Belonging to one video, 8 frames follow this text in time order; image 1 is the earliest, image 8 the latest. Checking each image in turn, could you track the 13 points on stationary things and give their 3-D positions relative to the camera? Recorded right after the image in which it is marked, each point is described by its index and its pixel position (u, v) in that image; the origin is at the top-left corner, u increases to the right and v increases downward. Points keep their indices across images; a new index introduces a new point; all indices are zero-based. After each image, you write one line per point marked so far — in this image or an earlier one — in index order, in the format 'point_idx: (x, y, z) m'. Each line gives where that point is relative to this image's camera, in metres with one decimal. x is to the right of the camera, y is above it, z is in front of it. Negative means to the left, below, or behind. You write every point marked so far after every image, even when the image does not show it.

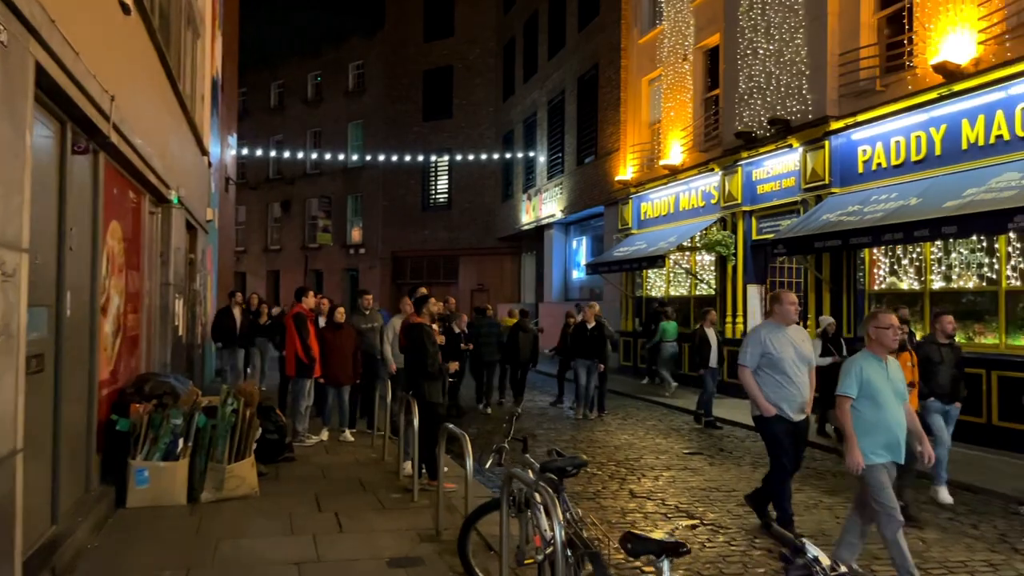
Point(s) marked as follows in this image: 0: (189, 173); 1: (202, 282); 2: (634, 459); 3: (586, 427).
0: (-5.2, +1.9, +12.8) m
1: (-5.8, +0.1, +14.7) m
2: (+1.6, -2.2, +10.3) m
3: (+1.2, -2.3, +12.8) m
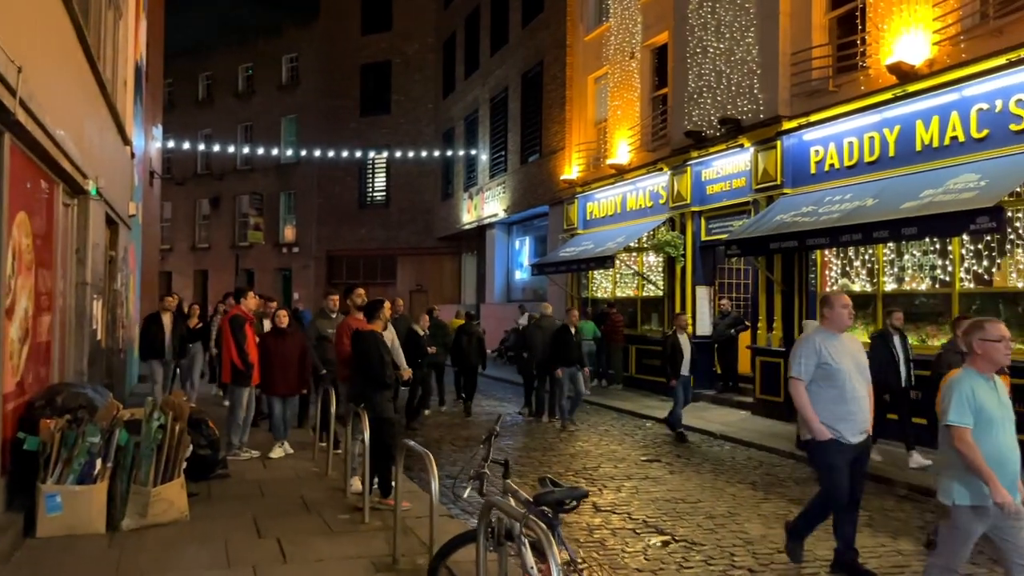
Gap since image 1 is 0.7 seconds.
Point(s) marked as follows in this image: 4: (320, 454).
0: (-6.0, +1.9, +11.8) m
1: (-6.7, +0.1, +13.6) m
2: (+1.0, -2.3, +9.8) m
3: (+0.4, -2.3, +12.3) m
4: (-2.3, -2.0, +9.3) m
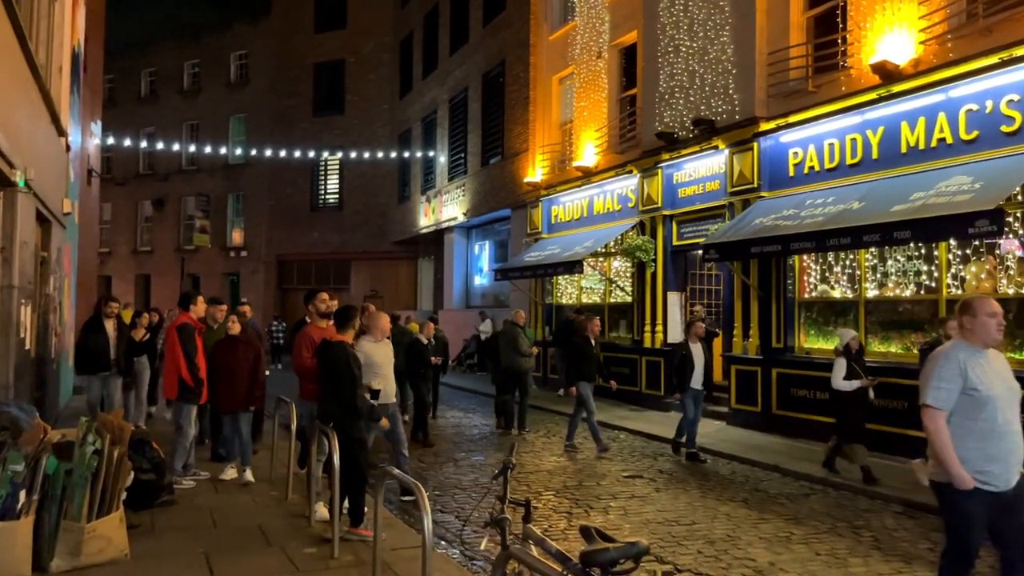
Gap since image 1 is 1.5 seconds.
0: (-6.4, +1.8, +10.7) m
1: (-7.2, +0.1, +12.5) m
2: (+0.7, -2.3, +9.2) m
3: (0.0, -2.3, +11.6) m
4: (-2.5, -2.0, +8.4) m
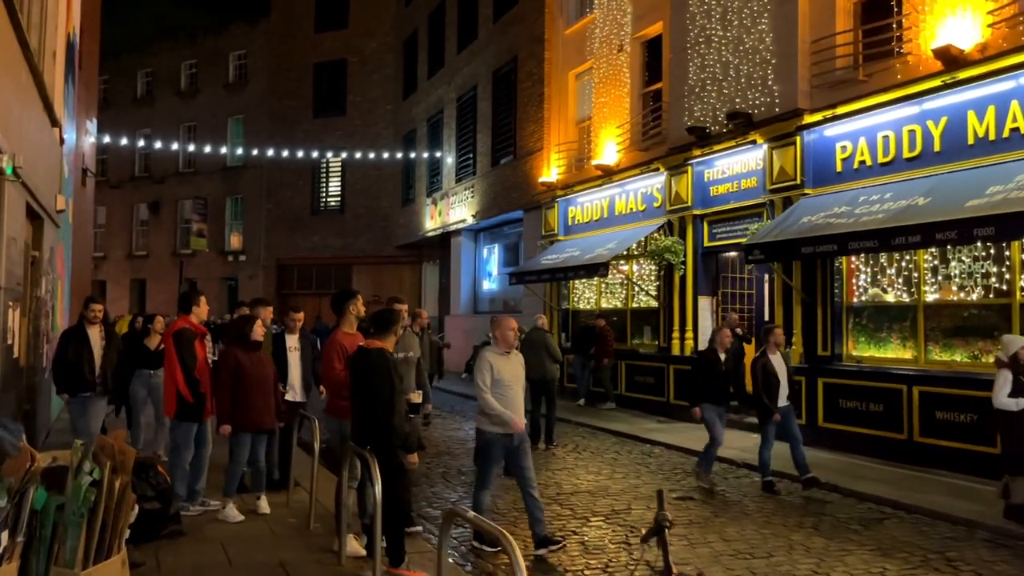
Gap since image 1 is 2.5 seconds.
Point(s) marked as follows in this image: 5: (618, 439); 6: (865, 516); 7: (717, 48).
0: (-5.9, +1.8, +9.8) m
1: (-6.8, 0.0, +11.6) m
2: (+1.2, -2.3, +8.3) m
3: (+0.4, -2.4, +10.7) m
4: (-2.1, -2.0, +7.5) m
5: (+1.8, -2.5, +13.4) m
6: (+3.8, -2.4, +8.4) m
7: (+3.7, +4.3, +14.3) m
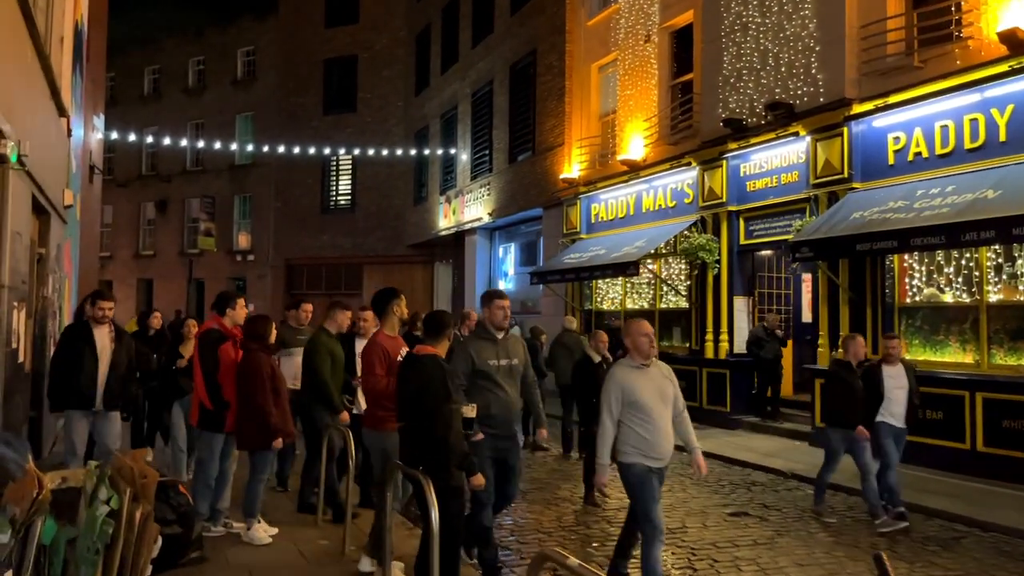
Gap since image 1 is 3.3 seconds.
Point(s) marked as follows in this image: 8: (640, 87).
0: (-5.5, +1.8, +9.2) m
1: (-6.3, 0.0, +11.0) m
2: (+1.6, -2.3, +7.6) m
3: (+0.8, -2.4, +10.0) m
4: (-1.6, -2.0, +6.9) m
5: (+2.2, -2.5, +12.7) m
6: (+4.2, -2.4, +7.8) m
7: (+4.2, +4.3, +13.6) m
8: (+2.8, +4.3, +17.2) m
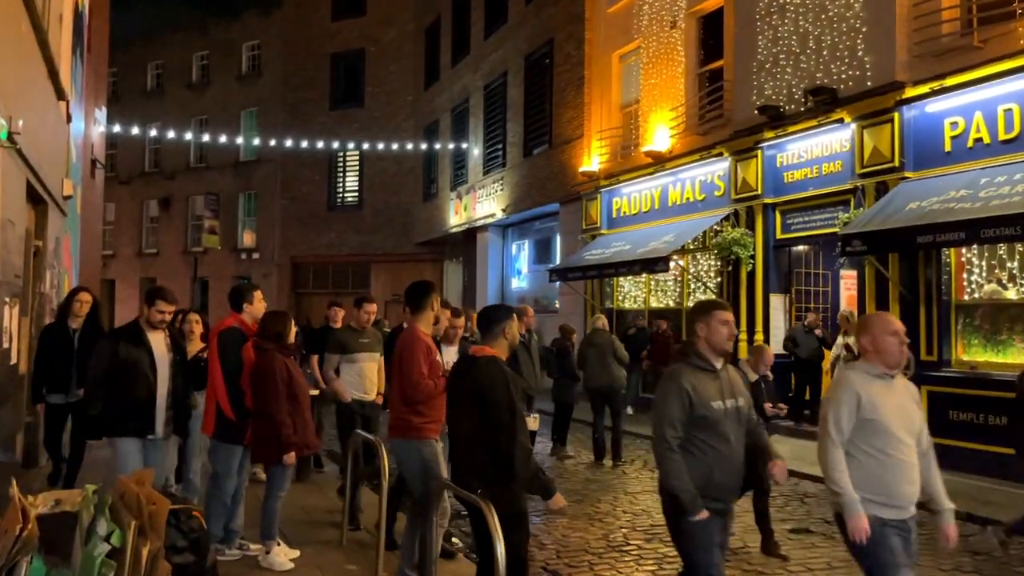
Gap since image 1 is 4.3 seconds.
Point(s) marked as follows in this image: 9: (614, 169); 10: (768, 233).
0: (-5.1, +1.8, +8.5) m
1: (-5.9, +0.1, +10.3) m
2: (+2.0, -2.3, +6.9) m
3: (+1.2, -2.3, +9.3) m
4: (-1.2, -2.0, +6.1) m
5: (+2.6, -2.5, +12.0) m
6: (+4.6, -2.4, +7.0) m
7: (+4.5, +4.4, +12.9) m
8: (+3.2, +4.4, +16.4) m
9: (+2.3, +2.7, +17.9) m
10: (+4.3, +0.9, +13.4) m
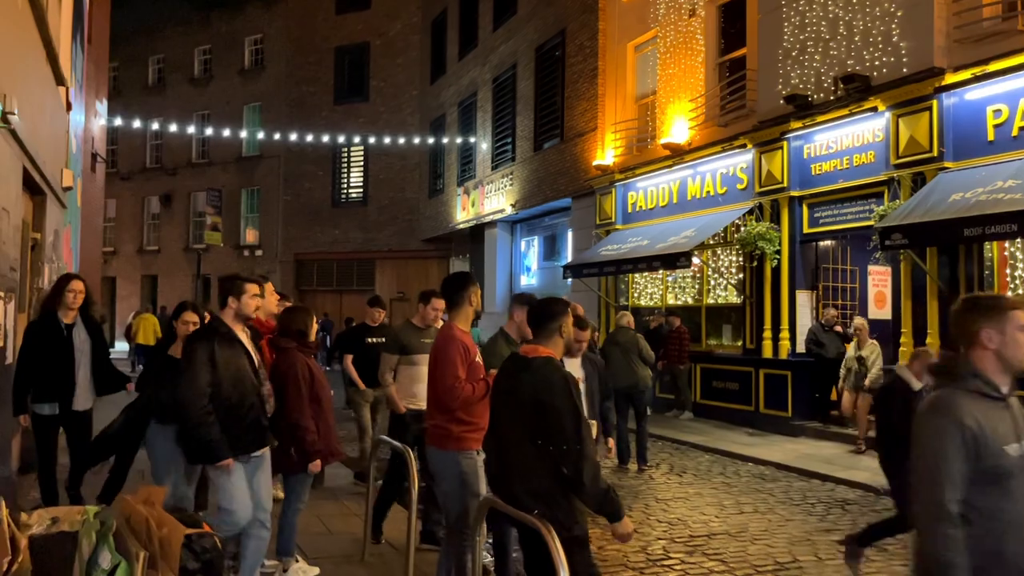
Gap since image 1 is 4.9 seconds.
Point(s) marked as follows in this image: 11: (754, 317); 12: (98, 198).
0: (-4.8, +1.9, +8.0) m
1: (-5.6, +0.1, +9.8) m
2: (+2.3, -2.2, +6.4) m
3: (+1.5, -2.3, +8.8) m
4: (-1.0, -1.9, +5.6) m
5: (+2.9, -2.4, +11.5) m
6: (+4.8, -2.3, +6.5) m
7: (+4.8, +4.4, +12.4) m
8: (+3.4, +4.4, +15.9) m
9: (+2.6, +2.8, +17.4) m
10: (+4.6, +1.0, +12.9) m
11: (+4.2, -0.5, +13.8) m
12: (-10.4, +2.3, +19.9) m
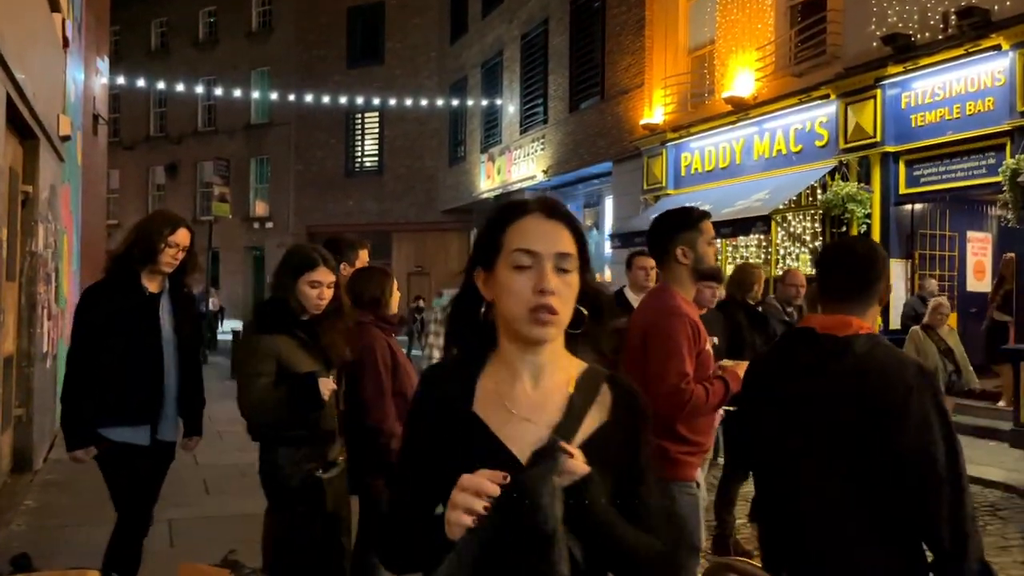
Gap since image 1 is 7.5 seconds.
0: (-4.0, +2.2, +6.5) m
1: (-4.8, +0.5, +8.3) m
2: (+3.1, -2.0, +5.0) m
3: (+2.3, -1.9, +7.4) m
4: (-0.2, -1.7, +4.2) m
5: (+3.7, -2.0, +10.1) m
6: (+5.6, -2.0, +5.1) m
7: (+5.6, +4.9, +10.7) m
8: (+4.3, +5.0, +14.3) m
9: (+3.4, +3.3, +15.9) m
10: (+5.4, +1.4, +11.4) m
11: (+5.0, 0.0, +12.3) m
12: (-9.6, +2.9, +18.4) m
